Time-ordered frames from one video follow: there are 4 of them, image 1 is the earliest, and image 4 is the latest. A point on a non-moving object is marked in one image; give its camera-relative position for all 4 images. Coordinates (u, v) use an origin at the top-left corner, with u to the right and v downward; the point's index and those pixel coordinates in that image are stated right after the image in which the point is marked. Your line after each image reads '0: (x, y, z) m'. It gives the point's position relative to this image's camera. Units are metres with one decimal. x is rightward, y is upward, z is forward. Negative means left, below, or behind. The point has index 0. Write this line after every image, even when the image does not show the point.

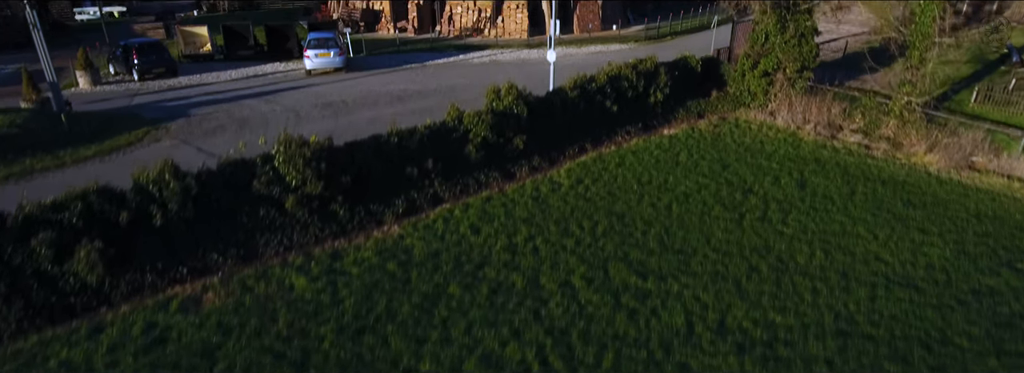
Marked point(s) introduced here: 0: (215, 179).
0: (-4.9, +0.1, +10.3) m
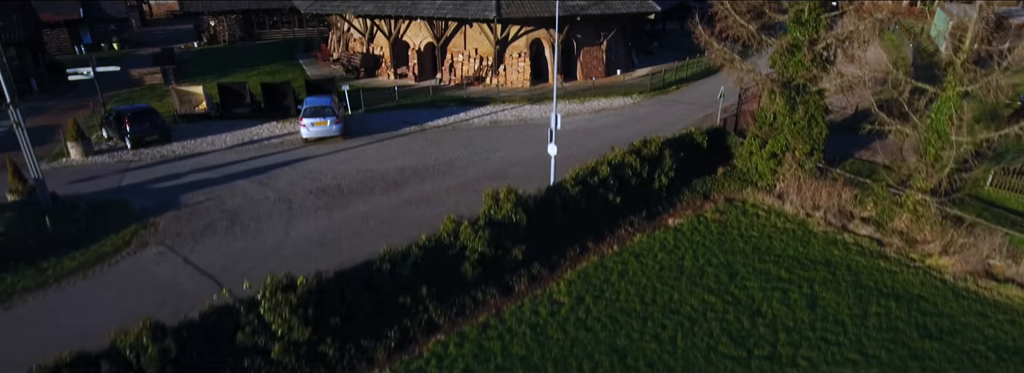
0: (-5.0, -2.3, +9.8) m
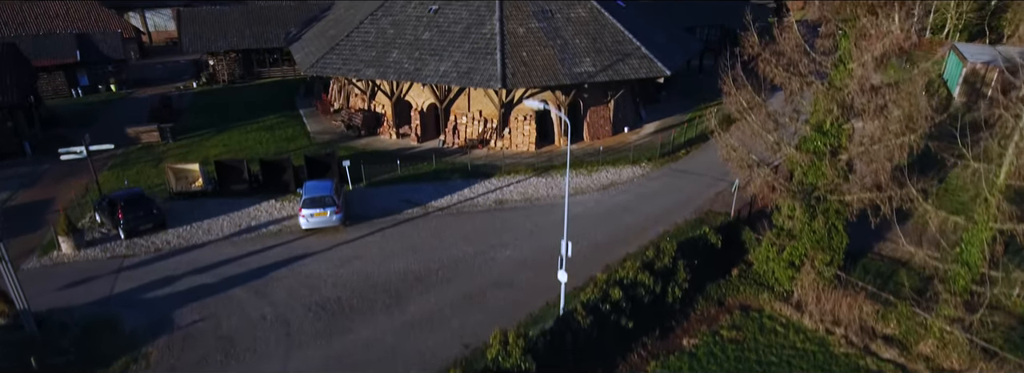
0: (-4.8, -5.4, +9.2) m
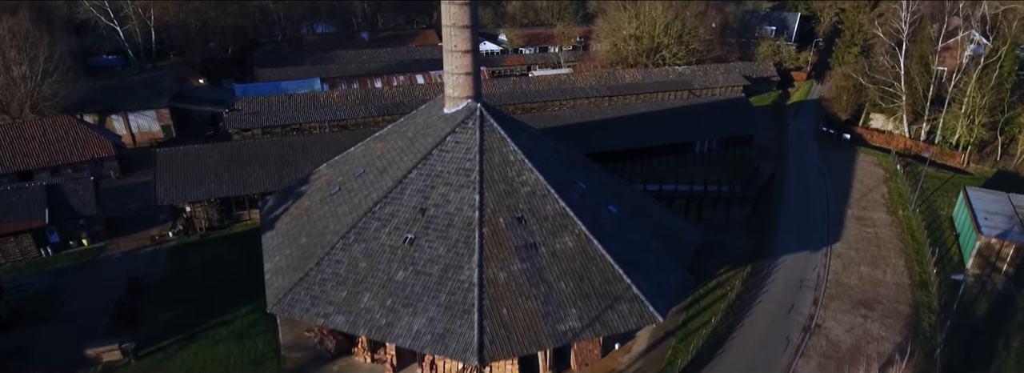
0: (-5.8, -15.9, +7.4) m
